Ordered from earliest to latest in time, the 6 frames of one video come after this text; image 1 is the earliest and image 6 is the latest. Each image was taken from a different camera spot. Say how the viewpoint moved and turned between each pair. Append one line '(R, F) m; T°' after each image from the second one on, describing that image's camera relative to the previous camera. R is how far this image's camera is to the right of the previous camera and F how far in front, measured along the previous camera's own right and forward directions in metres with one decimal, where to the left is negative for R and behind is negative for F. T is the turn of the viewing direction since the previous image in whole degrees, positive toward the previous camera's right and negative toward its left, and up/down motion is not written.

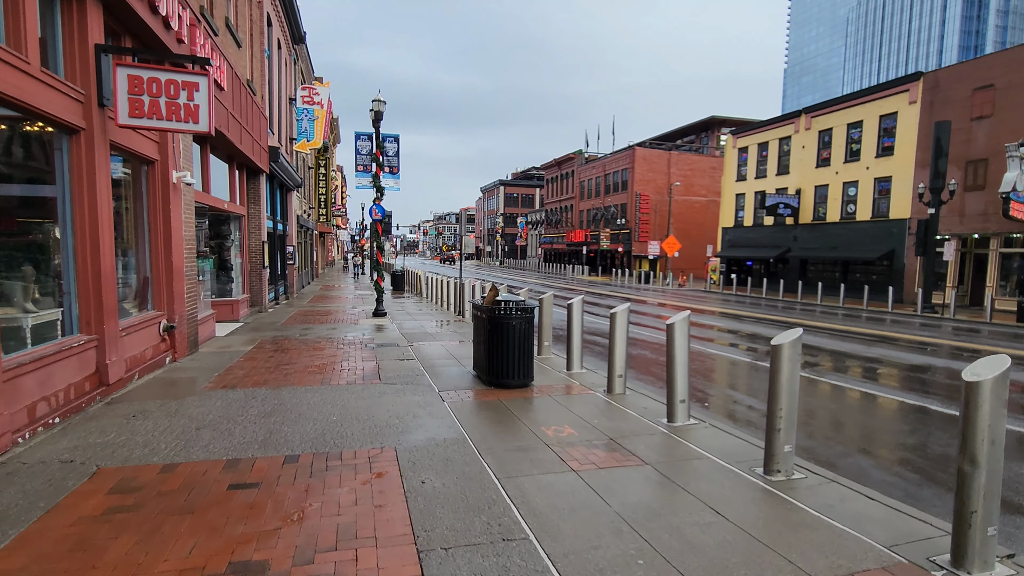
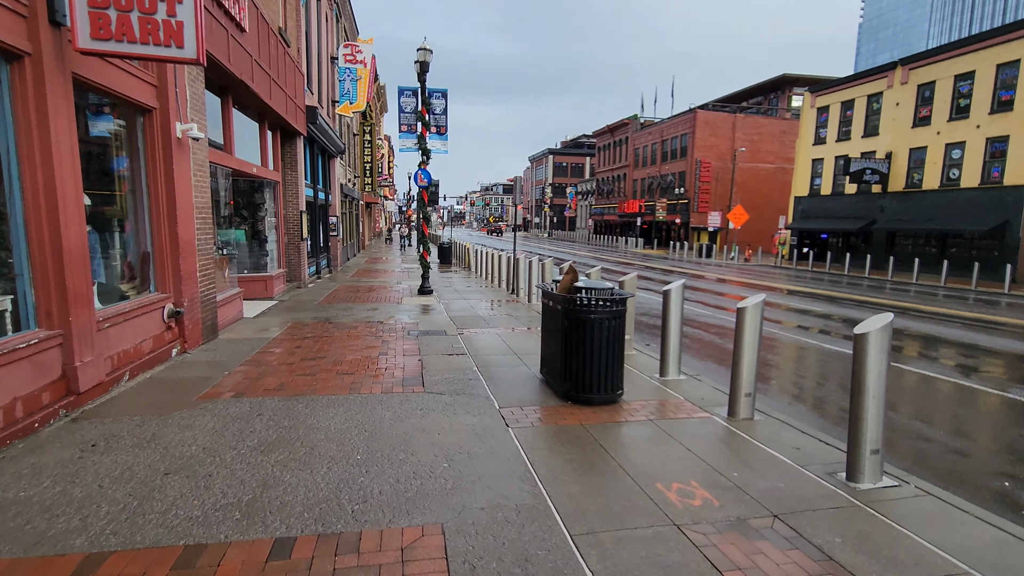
(-0.4, +1.7) m; -5°
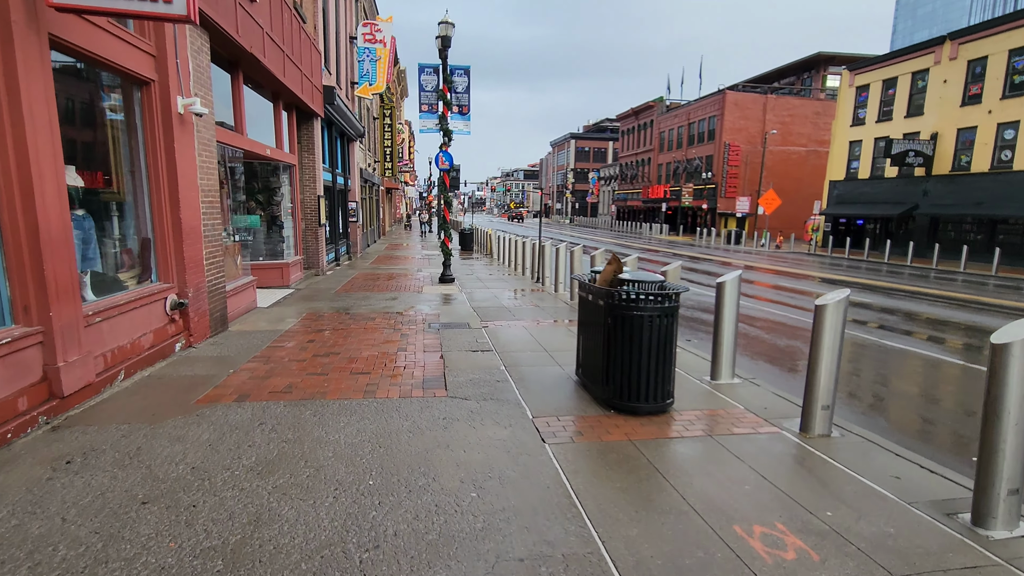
(-0.1, +0.7) m; -2°
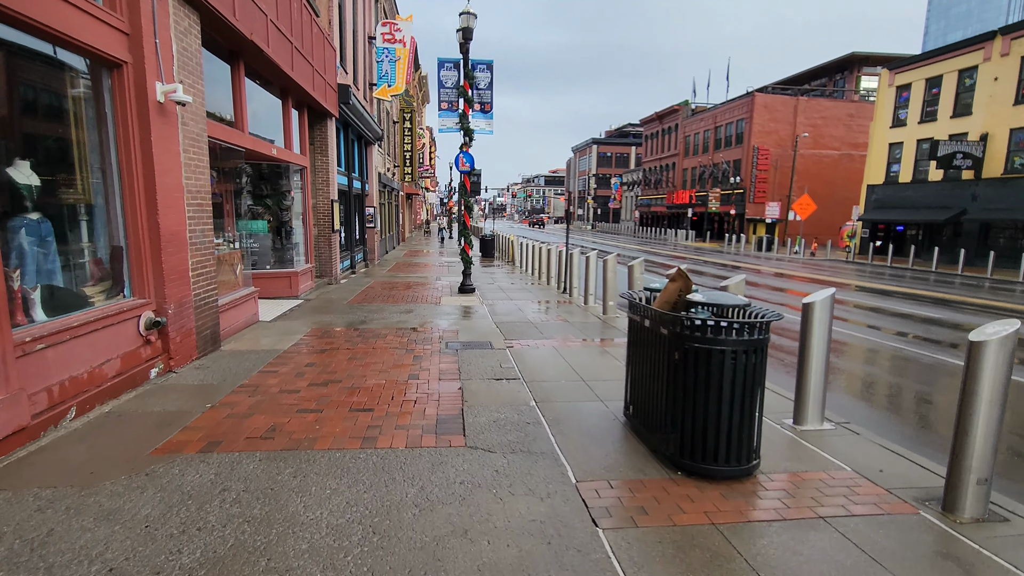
(-0.1, +1.0) m; -2°
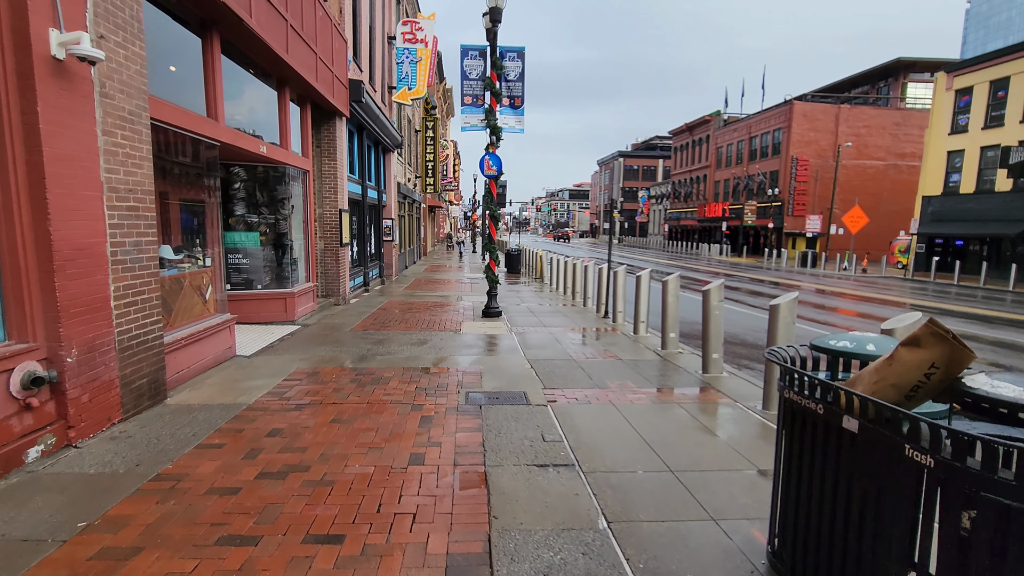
(-0.2, +1.8) m; -3°
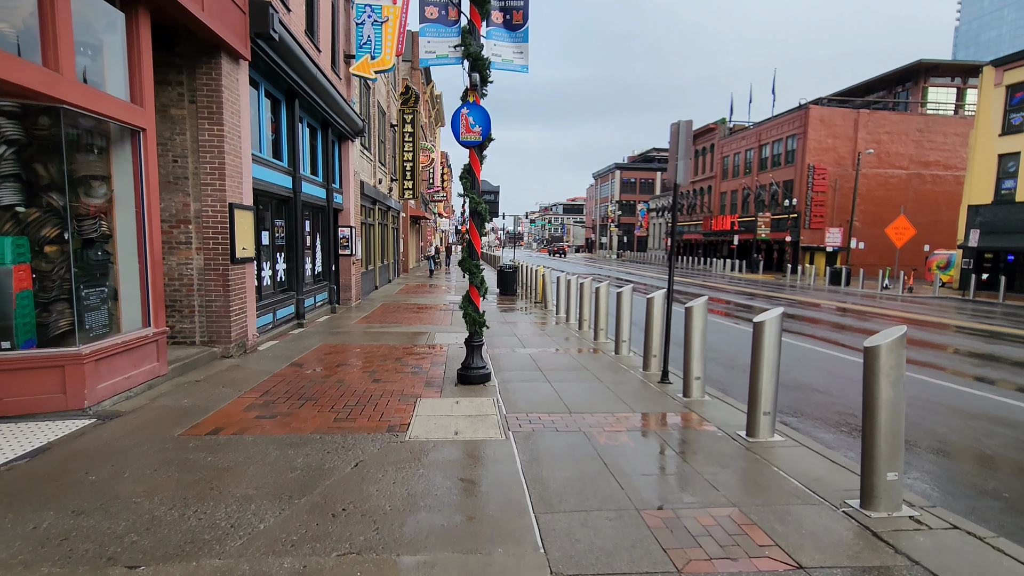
(0.0, +4.5) m; +1°
